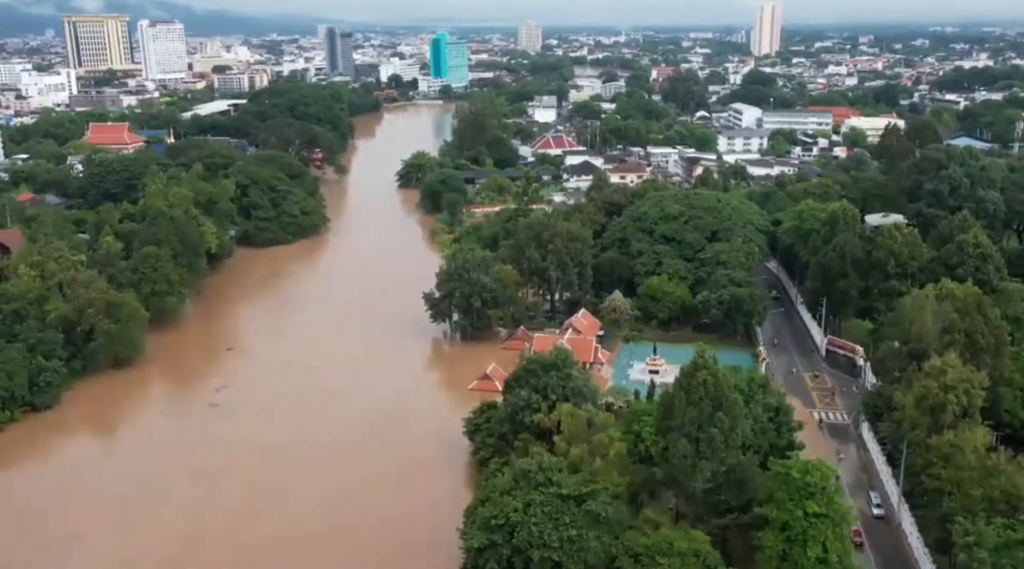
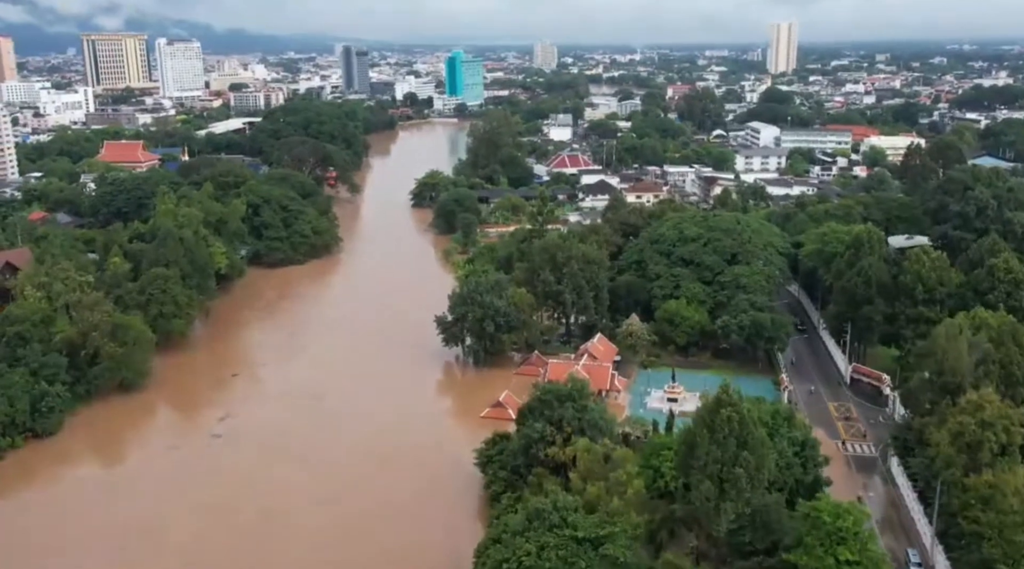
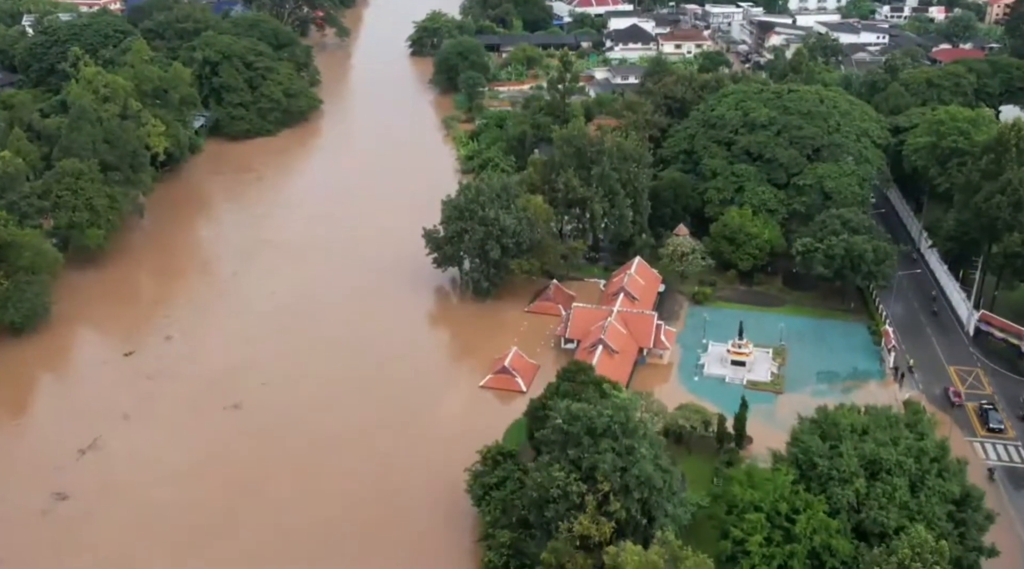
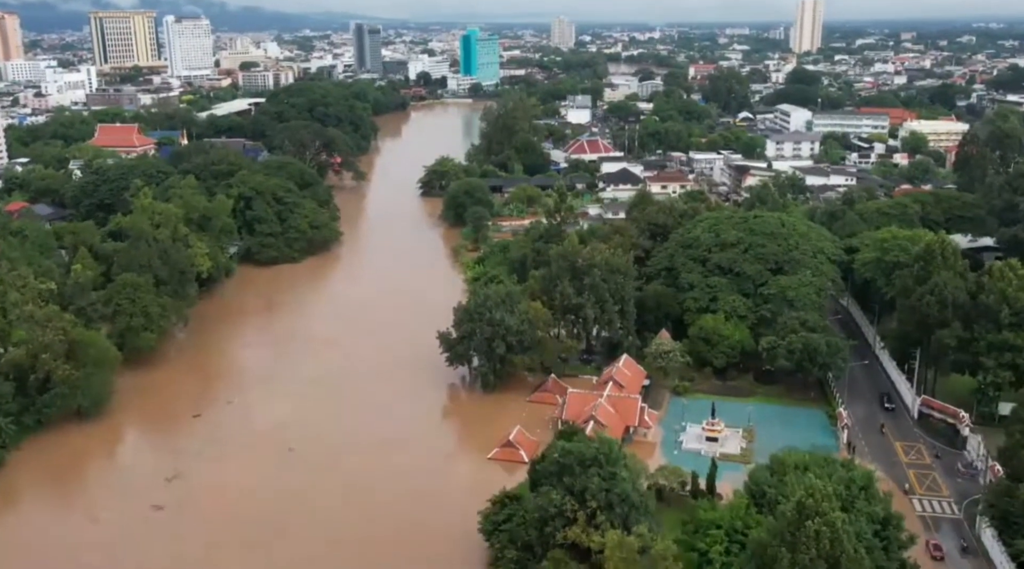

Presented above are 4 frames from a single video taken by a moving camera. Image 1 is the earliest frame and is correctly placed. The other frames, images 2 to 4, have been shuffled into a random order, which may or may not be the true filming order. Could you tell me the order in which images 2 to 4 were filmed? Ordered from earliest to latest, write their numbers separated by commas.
2, 4, 3
